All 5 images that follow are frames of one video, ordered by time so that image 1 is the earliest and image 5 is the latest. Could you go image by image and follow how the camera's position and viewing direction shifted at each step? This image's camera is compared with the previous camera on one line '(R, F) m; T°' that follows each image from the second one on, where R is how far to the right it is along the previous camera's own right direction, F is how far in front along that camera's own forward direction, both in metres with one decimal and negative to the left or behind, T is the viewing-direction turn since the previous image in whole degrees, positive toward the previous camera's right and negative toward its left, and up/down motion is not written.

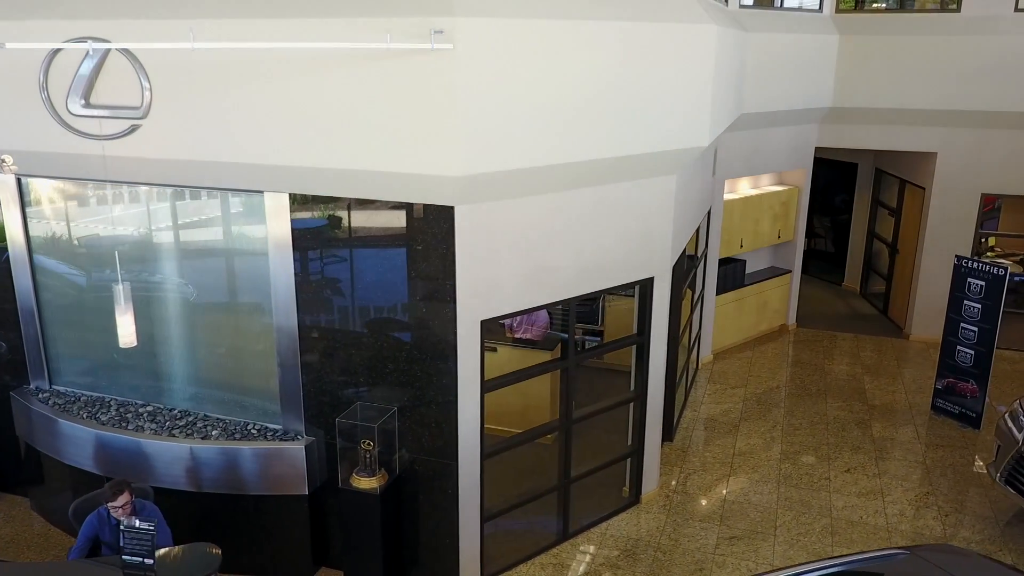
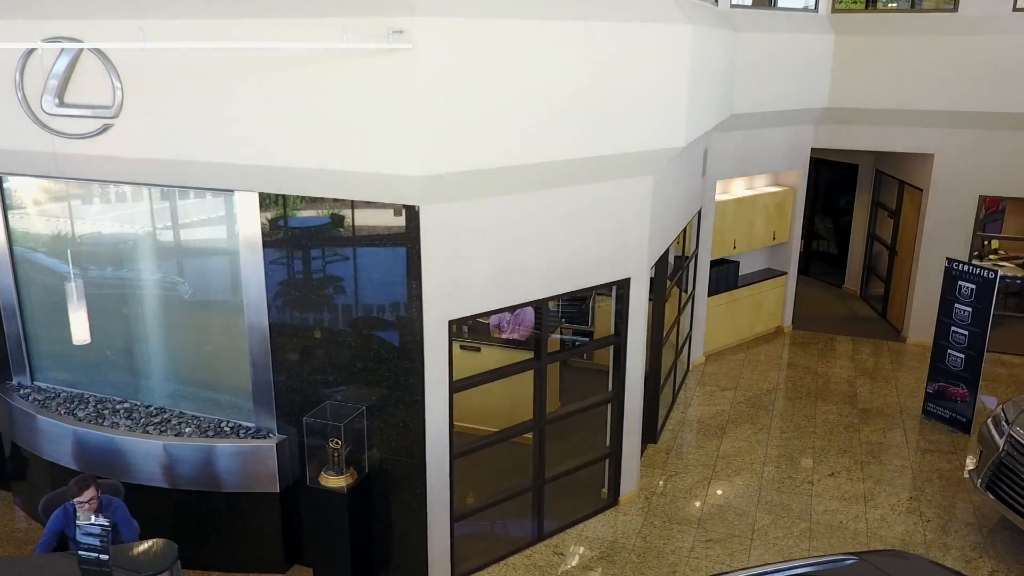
(+0.3, 0.0) m; -1°
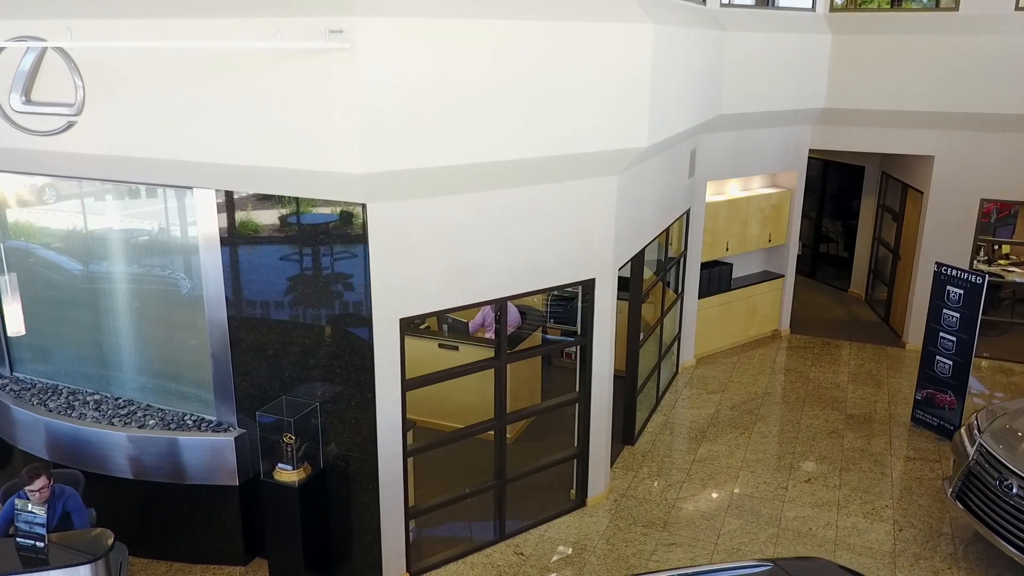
(+0.6, 0.0) m; -2°
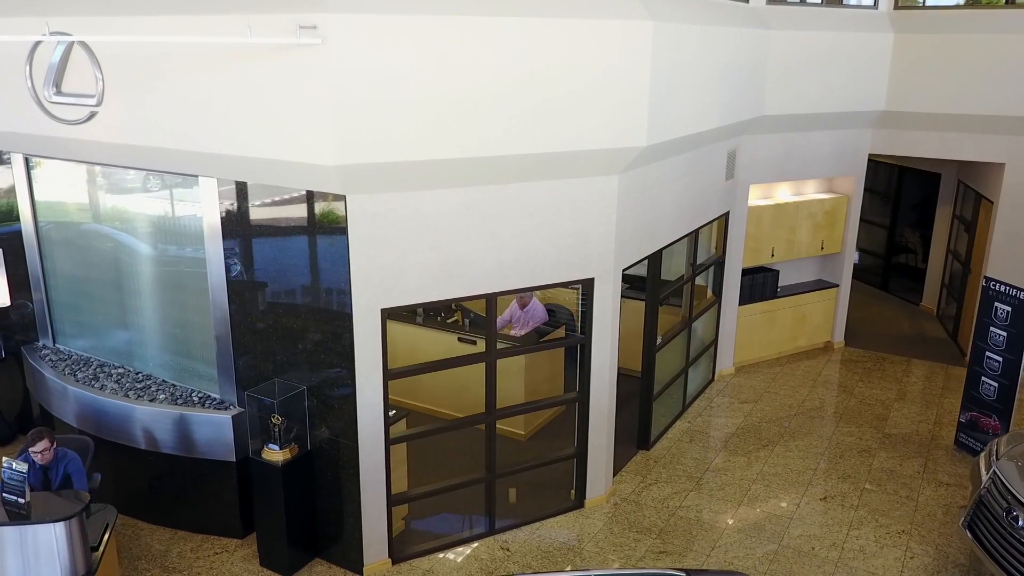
(+0.8, 0.0) m; -7°
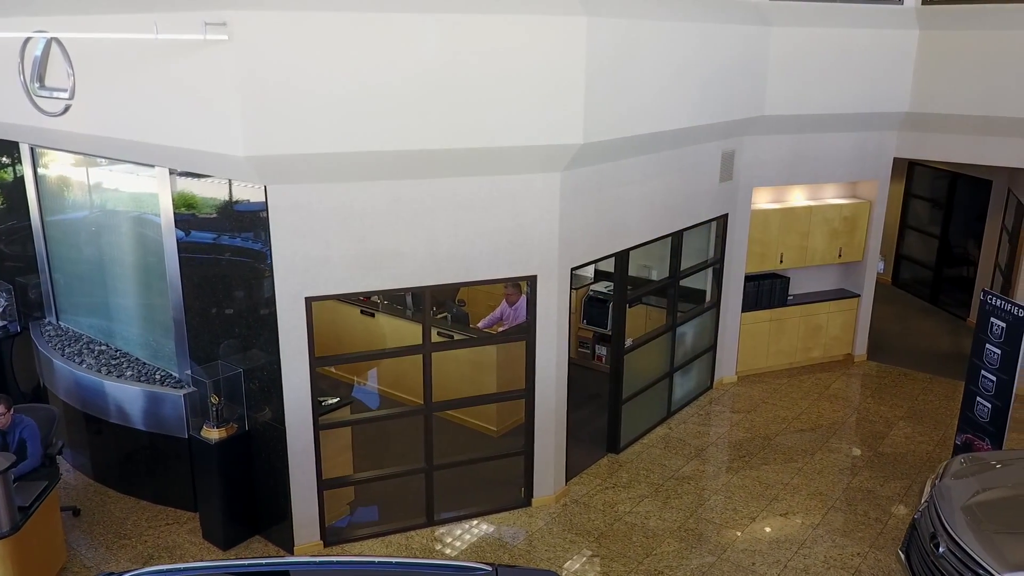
(+1.3, 0.0) m; -7°
